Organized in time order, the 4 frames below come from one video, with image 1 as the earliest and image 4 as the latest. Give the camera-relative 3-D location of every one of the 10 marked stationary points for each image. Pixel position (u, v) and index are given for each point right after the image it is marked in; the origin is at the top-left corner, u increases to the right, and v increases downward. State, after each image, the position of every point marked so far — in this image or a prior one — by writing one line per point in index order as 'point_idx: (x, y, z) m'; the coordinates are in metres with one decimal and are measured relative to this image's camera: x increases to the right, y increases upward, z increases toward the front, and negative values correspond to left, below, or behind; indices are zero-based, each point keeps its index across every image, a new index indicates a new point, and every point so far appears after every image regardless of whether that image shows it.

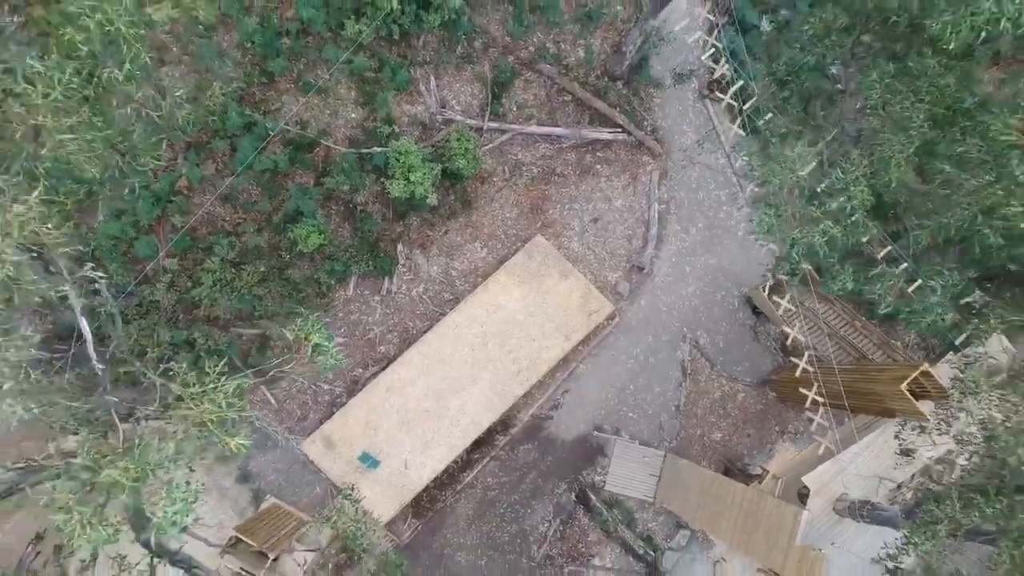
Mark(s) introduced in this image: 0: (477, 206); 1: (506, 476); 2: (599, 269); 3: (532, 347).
0: (-0.3, +1.0, +10.5) m
1: (0.0, -2.0, +10.4) m
2: (+1.1, +0.3, +10.6) m
3: (+0.3, -0.5, +9.6) m
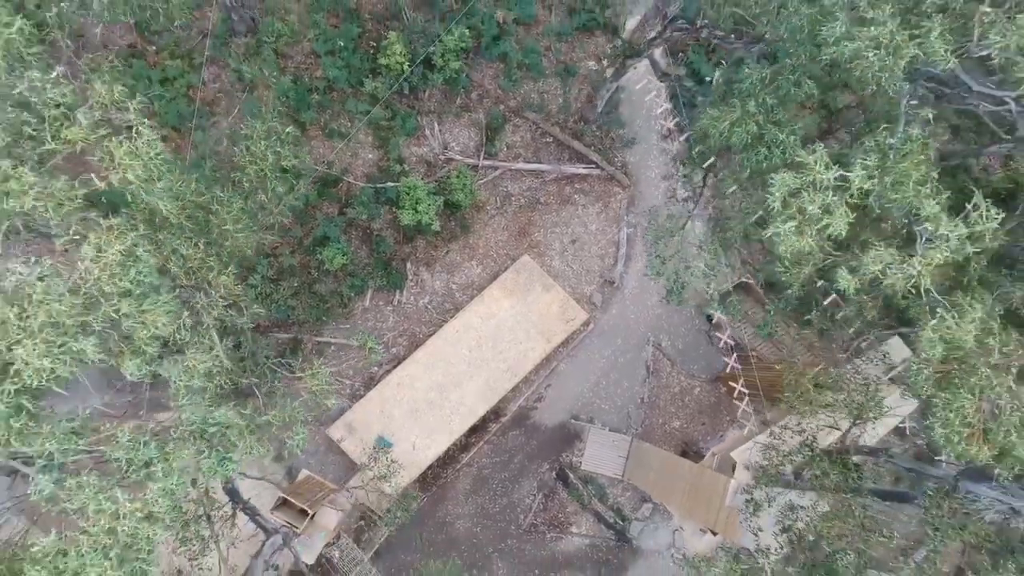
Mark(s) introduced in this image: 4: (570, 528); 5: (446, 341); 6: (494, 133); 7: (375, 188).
0: (-0.5, +0.8, +12.9) m
1: (-0.1, -2.2, +12.8) m
2: (+0.9, +0.1, +13.1) m
3: (+0.1, -0.7, +12.0) m
4: (+0.8, -3.1, +12.7) m
5: (-0.8, -0.6, +11.9) m
6: (-0.2, +2.1, +12.8) m
7: (-1.7, +1.3, +12.2) m
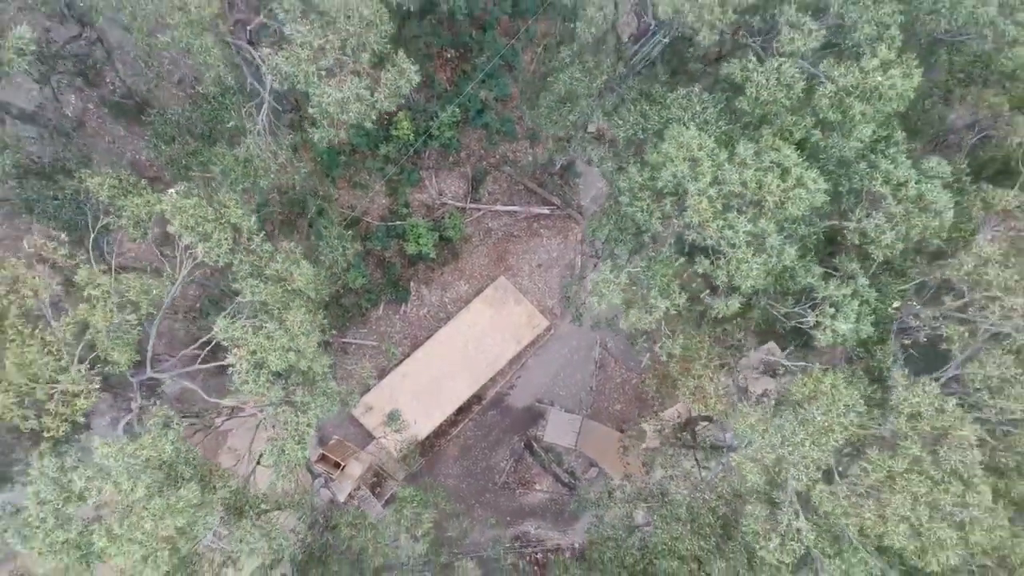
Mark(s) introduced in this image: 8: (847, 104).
0: (-0.9, +0.6, +17.5) m
1: (-0.6, -2.5, +17.5) m
2: (+0.5, -0.2, +17.7) m
3: (-0.3, -1.0, +16.6) m
4: (+0.4, -3.4, +17.4) m
5: (-1.2, -0.9, +16.6) m
6: (-0.6, +1.8, +17.5) m
7: (-2.1, +1.1, +16.8) m
8: (+2.8, +1.5, +8.3) m
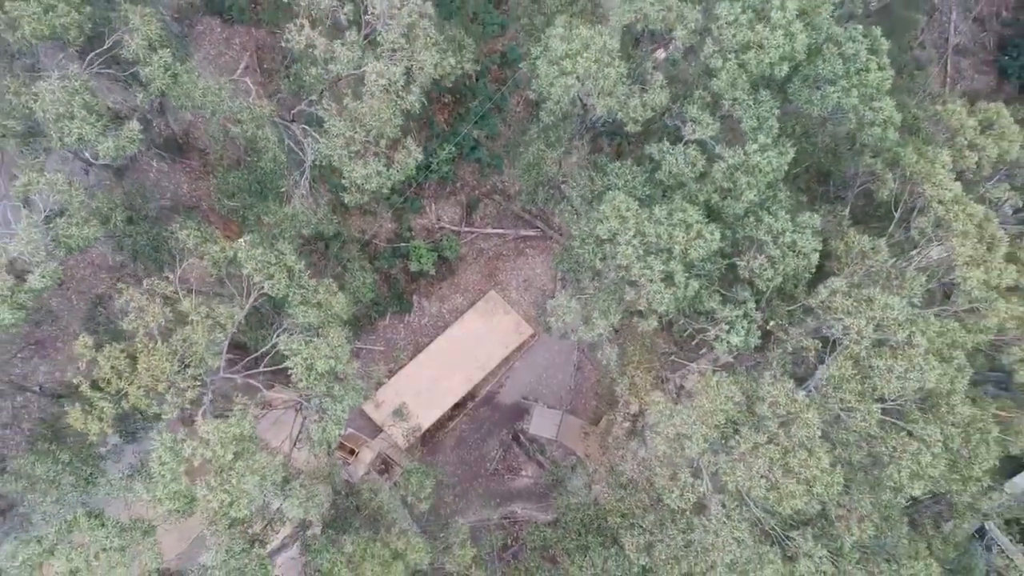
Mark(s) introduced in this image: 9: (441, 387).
0: (-1.1, +0.3, +20.6) m
1: (-0.8, -2.8, +20.5) m
2: (+0.3, -0.5, +20.8) m
3: (-0.5, -1.3, +19.7) m
4: (+0.1, -3.7, +20.4) m
5: (-1.4, -1.2, +19.6) m
6: (-0.8, +1.6, +20.5) m
7: (-2.3, +0.8, +19.9) m
8: (+2.5, +1.3, +11.4) m
9: (-1.4, -1.9, +19.4) m
